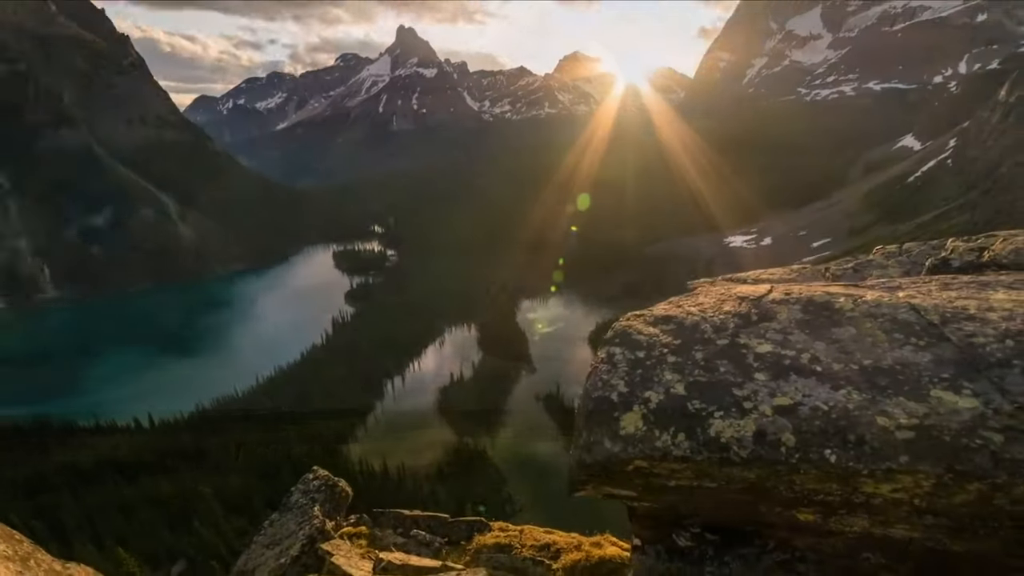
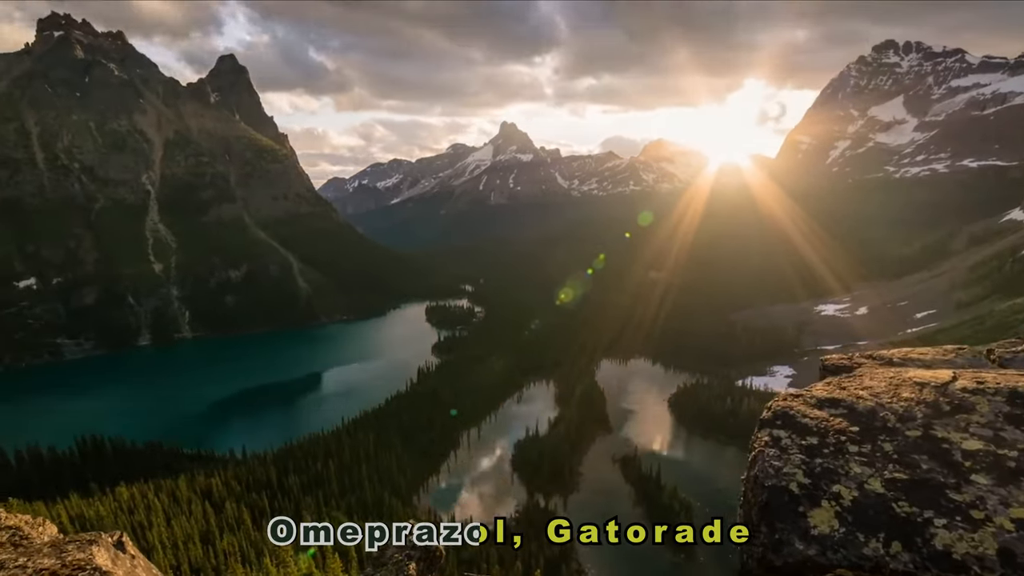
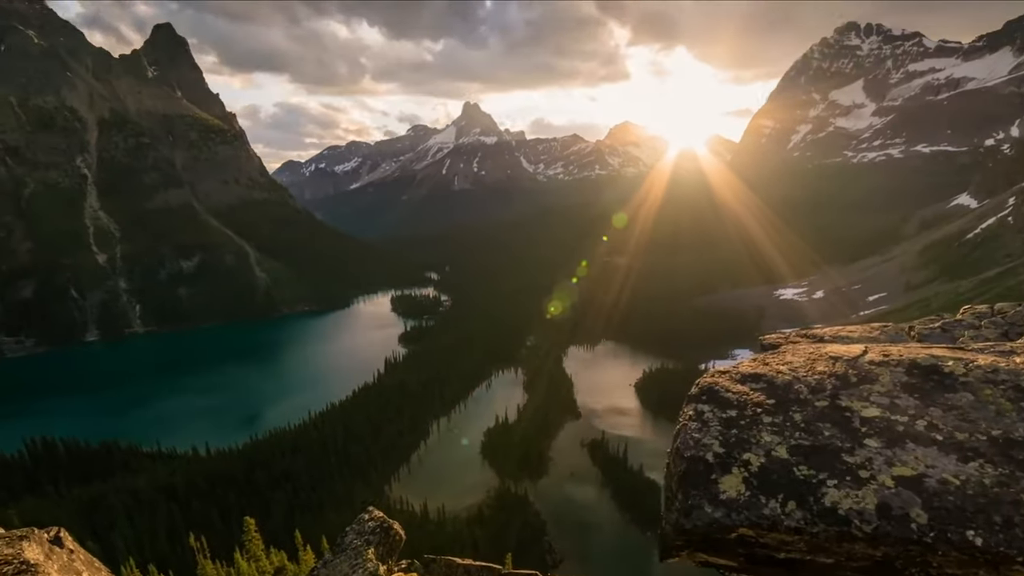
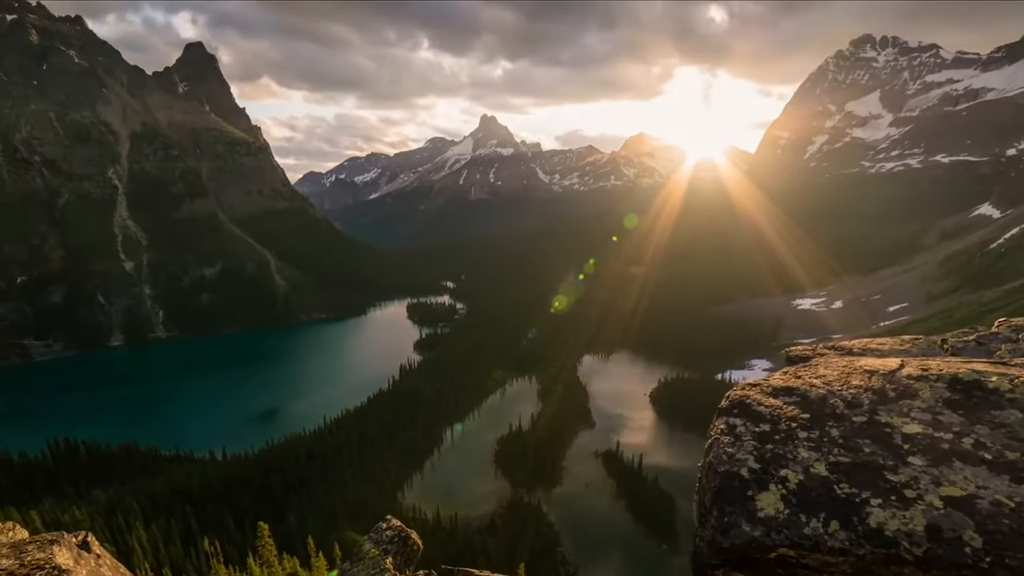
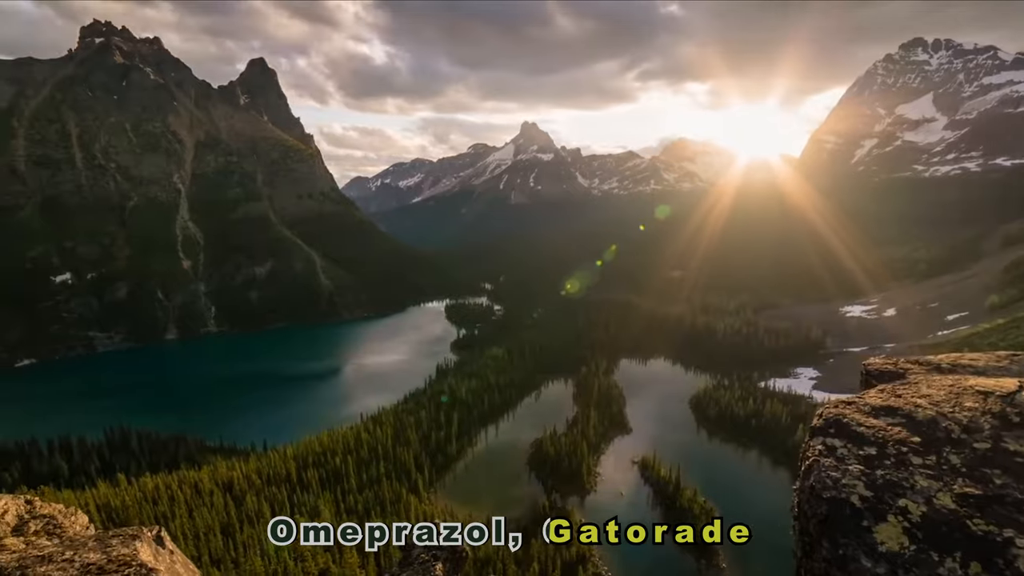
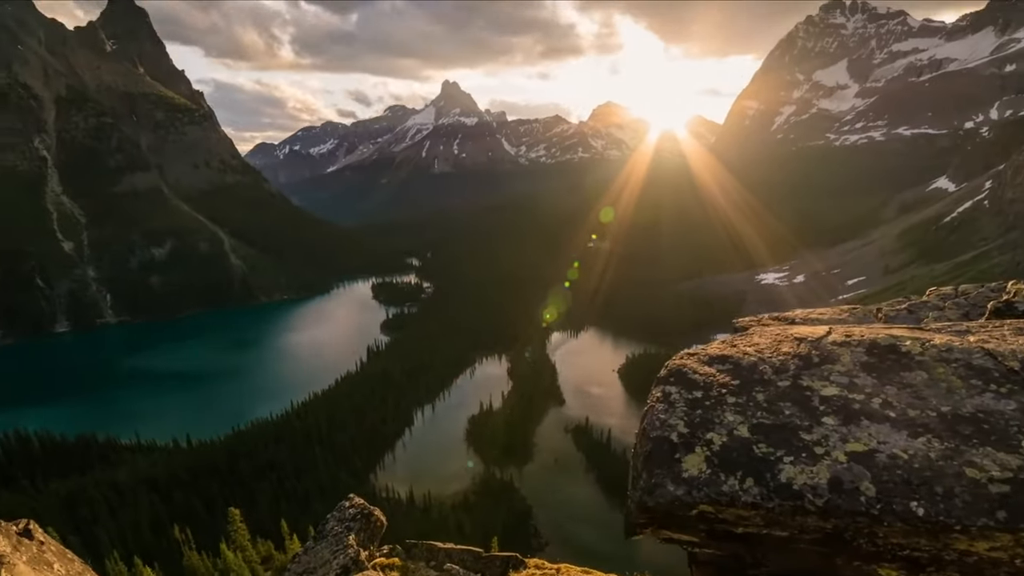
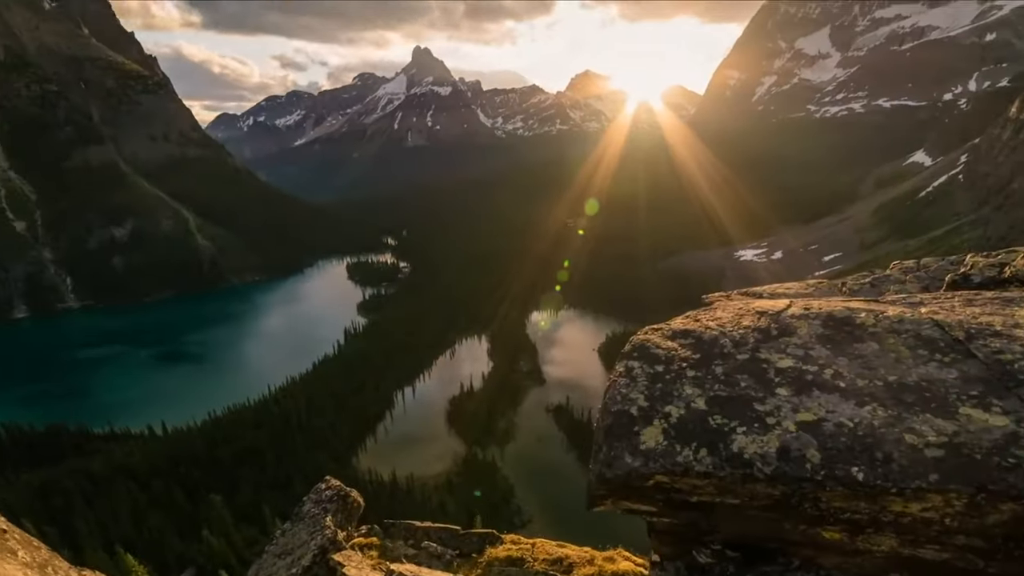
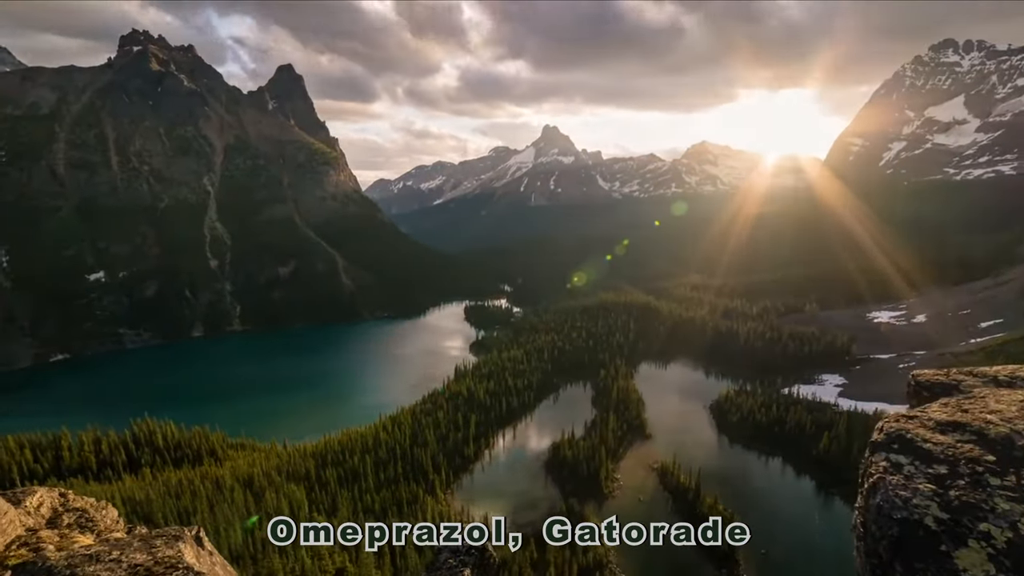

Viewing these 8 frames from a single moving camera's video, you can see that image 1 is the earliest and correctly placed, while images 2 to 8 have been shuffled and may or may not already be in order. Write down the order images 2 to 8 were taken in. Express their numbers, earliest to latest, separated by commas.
7, 6, 3, 4, 2, 5, 8
